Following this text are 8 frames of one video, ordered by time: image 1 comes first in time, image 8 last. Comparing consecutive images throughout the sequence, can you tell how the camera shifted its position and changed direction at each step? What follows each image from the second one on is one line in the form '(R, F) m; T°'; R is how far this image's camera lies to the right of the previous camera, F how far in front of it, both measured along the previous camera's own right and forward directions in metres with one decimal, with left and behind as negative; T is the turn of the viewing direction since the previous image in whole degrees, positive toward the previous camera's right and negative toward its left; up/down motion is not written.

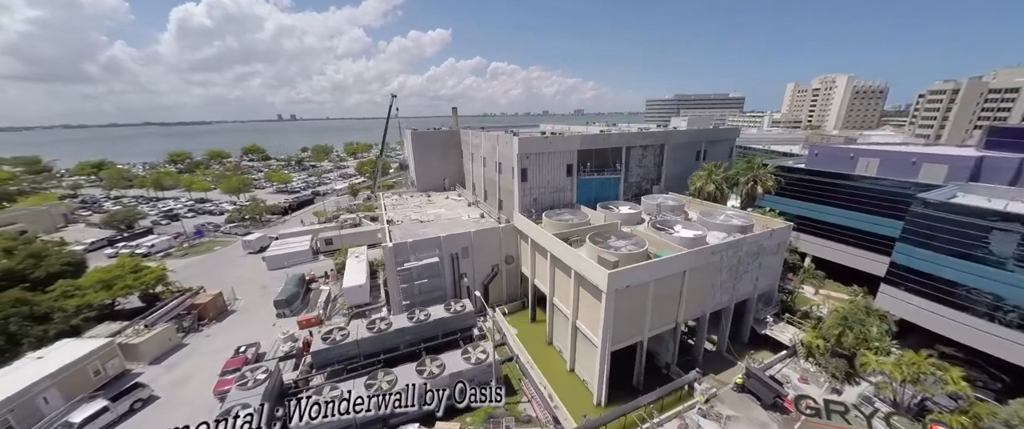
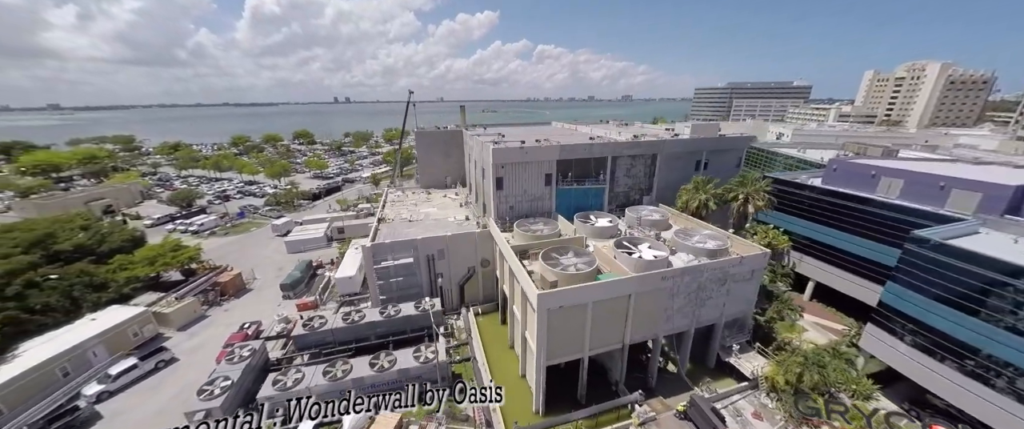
(+6.3, -0.6) m; -7°
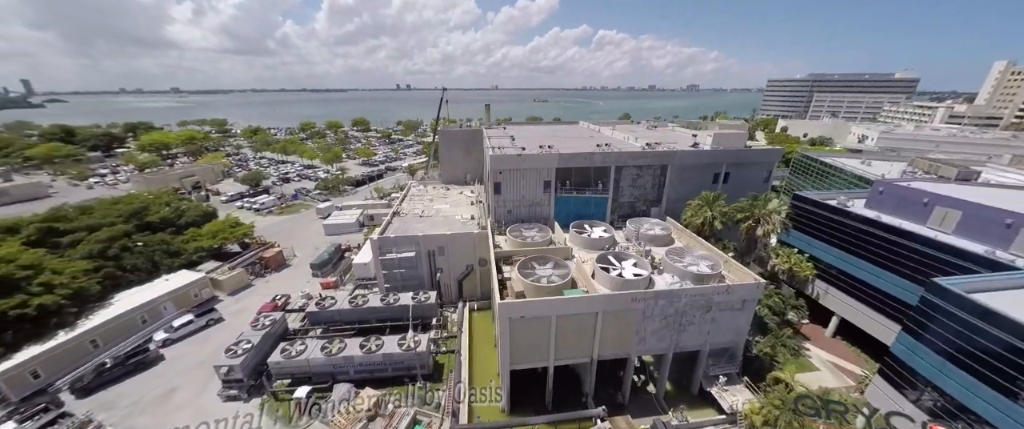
(+5.1, -0.6) m; -8°
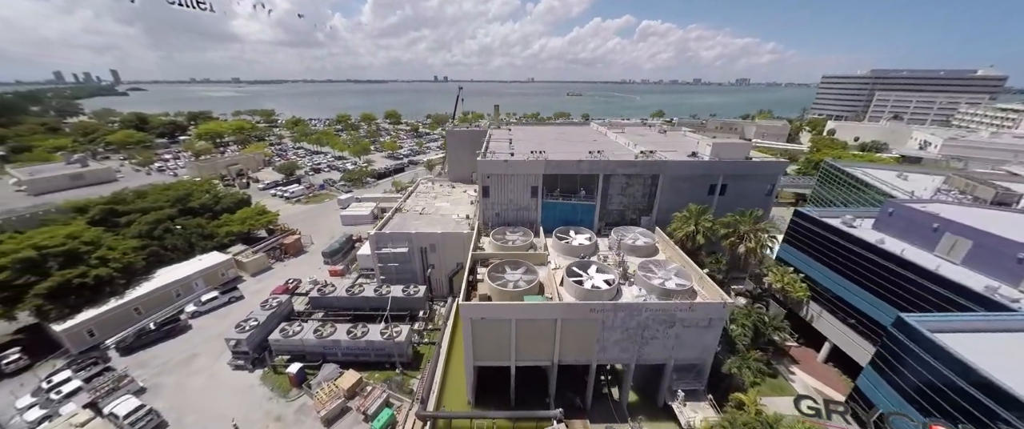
(+4.7, -1.0) m; -5°
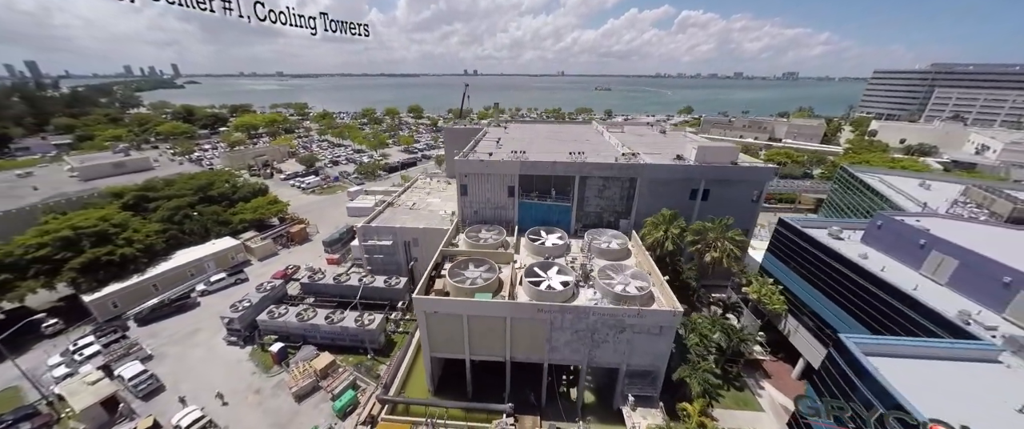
(+5.4, -0.5) m; -5°
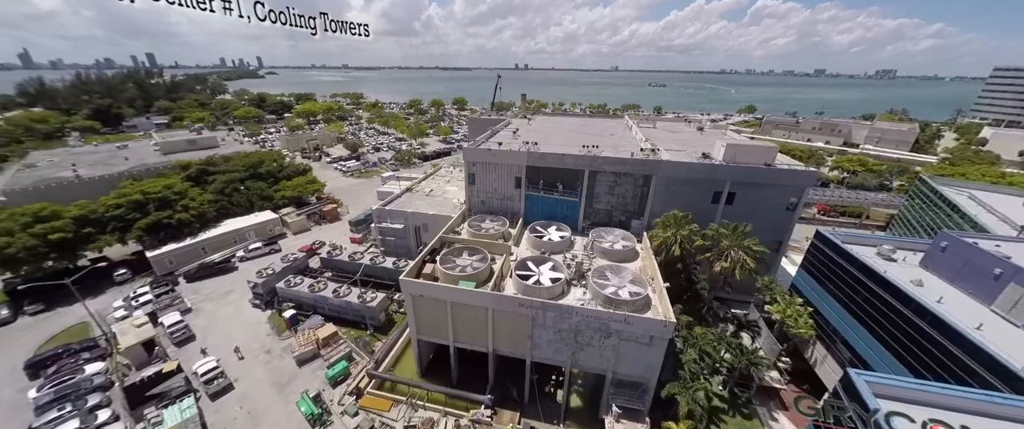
(+3.9, +0.9) m; -8°
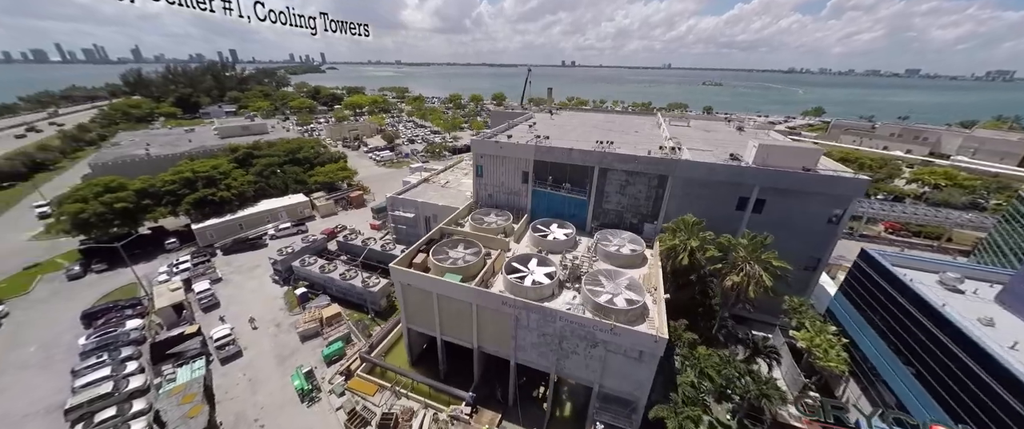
(+3.4, +1.2) m; -7°
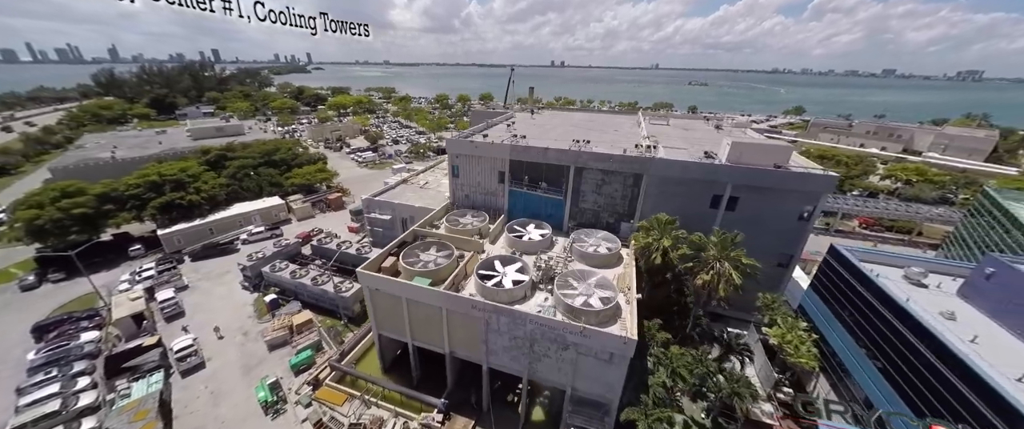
(+1.5, +0.5) m; +2°
